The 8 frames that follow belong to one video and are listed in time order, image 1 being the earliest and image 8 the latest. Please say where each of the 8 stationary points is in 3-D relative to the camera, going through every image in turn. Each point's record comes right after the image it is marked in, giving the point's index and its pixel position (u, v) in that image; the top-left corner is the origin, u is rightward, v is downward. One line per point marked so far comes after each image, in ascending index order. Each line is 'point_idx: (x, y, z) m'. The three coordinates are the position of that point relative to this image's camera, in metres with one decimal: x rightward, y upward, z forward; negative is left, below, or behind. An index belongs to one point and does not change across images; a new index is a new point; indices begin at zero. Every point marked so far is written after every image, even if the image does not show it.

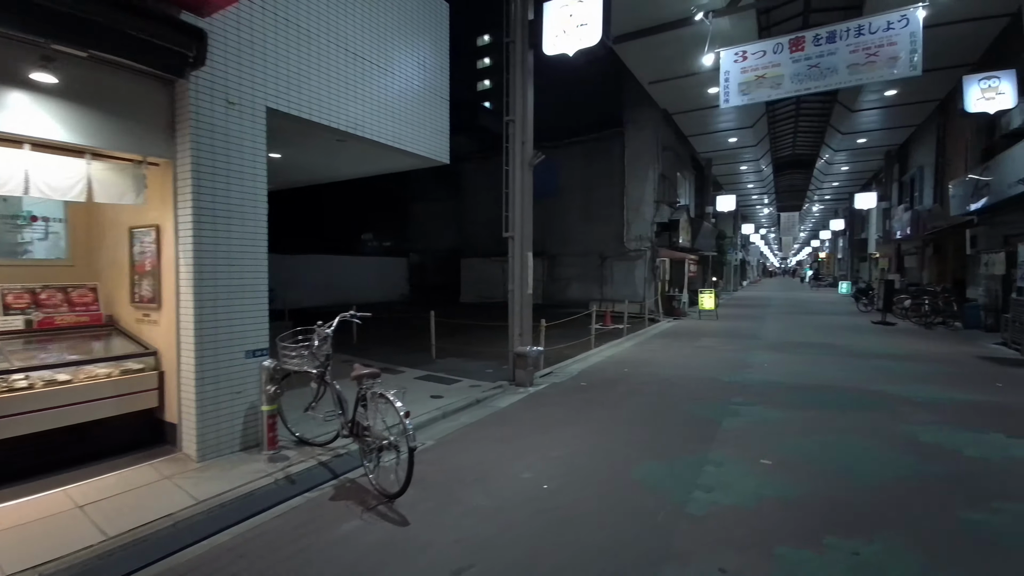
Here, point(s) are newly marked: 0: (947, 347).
0: (+10.9, -1.5, +12.0) m
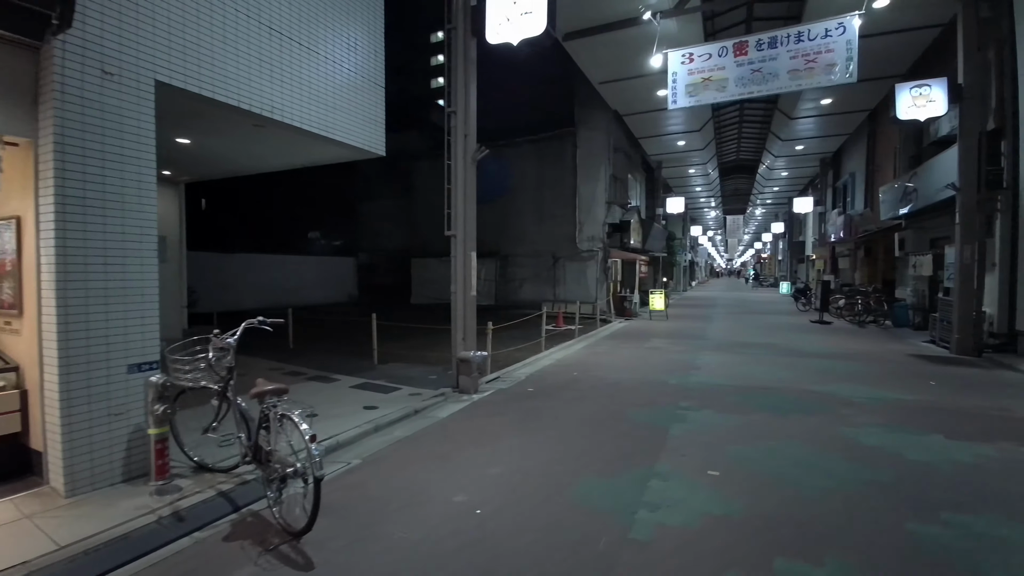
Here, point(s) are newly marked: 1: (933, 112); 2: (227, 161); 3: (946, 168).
0: (+9.6, -1.5, +12.5) m
1: (+9.7, +4.0, +11.0) m
2: (-4.7, +2.1, +7.9) m
3: (+11.1, +3.1, +12.2) m
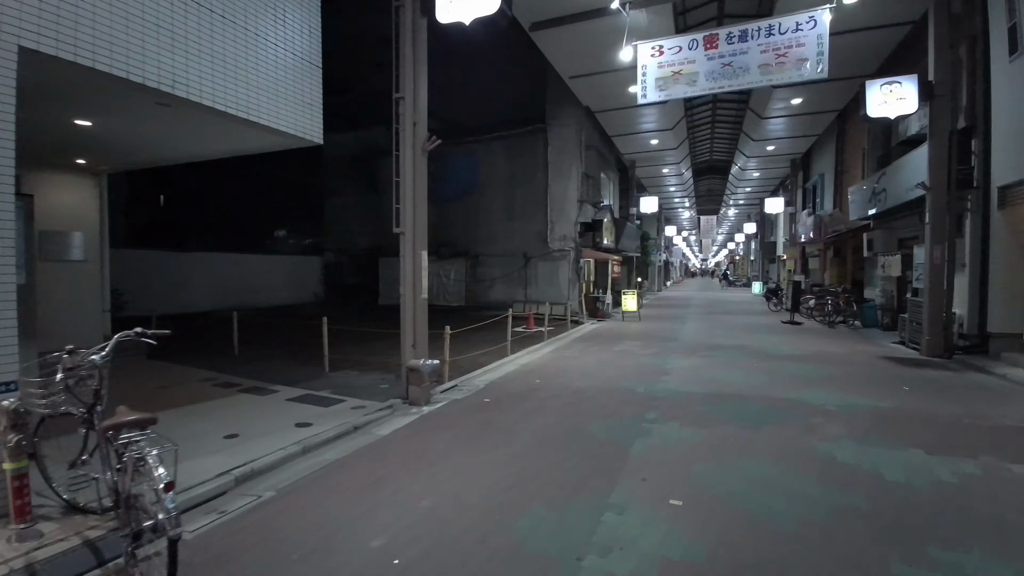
0: (+8.7, -1.5, +12.3) m
1: (+8.8, +4.0, +10.8) m
2: (-5.4, +2.1, +7.1) m
3: (+10.2, +3.1, +12.1) m
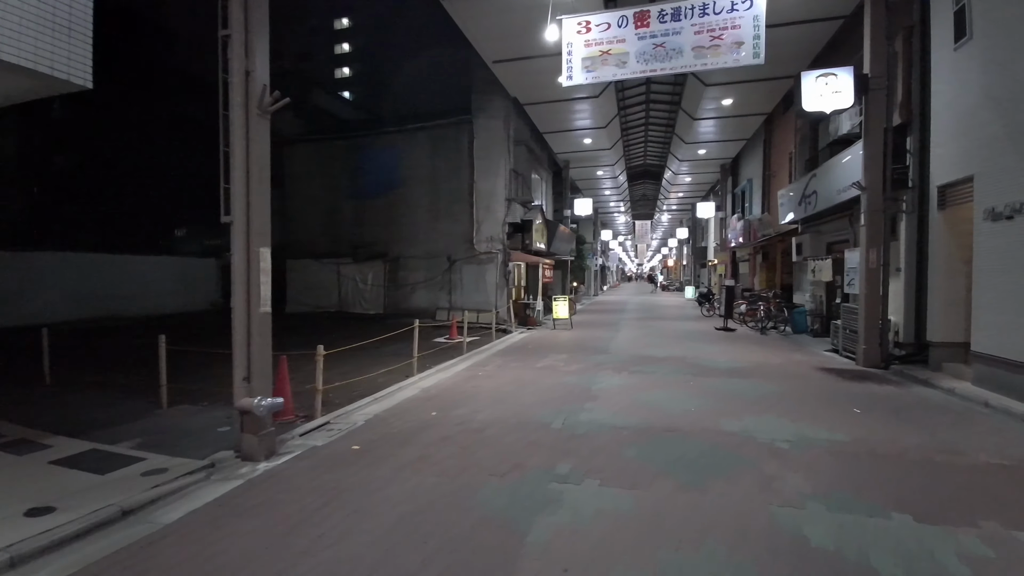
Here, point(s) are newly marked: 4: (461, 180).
0: (+6.6, -1.6, +11.5) m
1: (+6.9, +3.9, +10.1) m
2: (-6.7, +2.0, +4.7) m
3: (+8.2, +3.0, +11.6) m
4: (-1.9, +4.2, +18.4) m
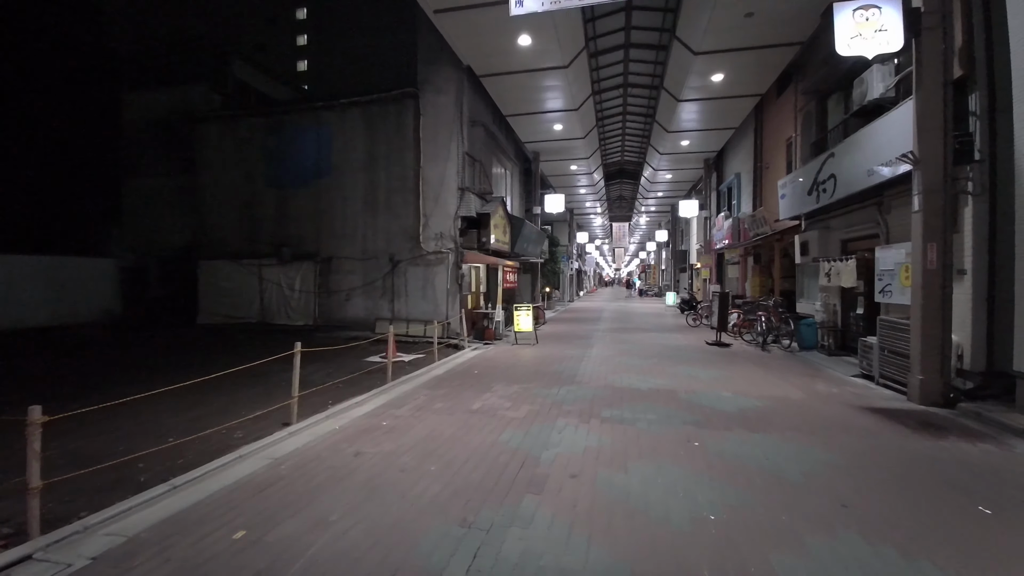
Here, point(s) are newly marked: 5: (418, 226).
0: (+5.4, -1.8, +8.8) m
1: (+5.8, +3.7, +7.4) m
2: (-7.6, +1.9, +1.4) m
3: (+7.0, +2.8, +9.0) m
4: (-3.4, +4.0, +15.3) m
5: (-3.0, +2.0, +15.1) m
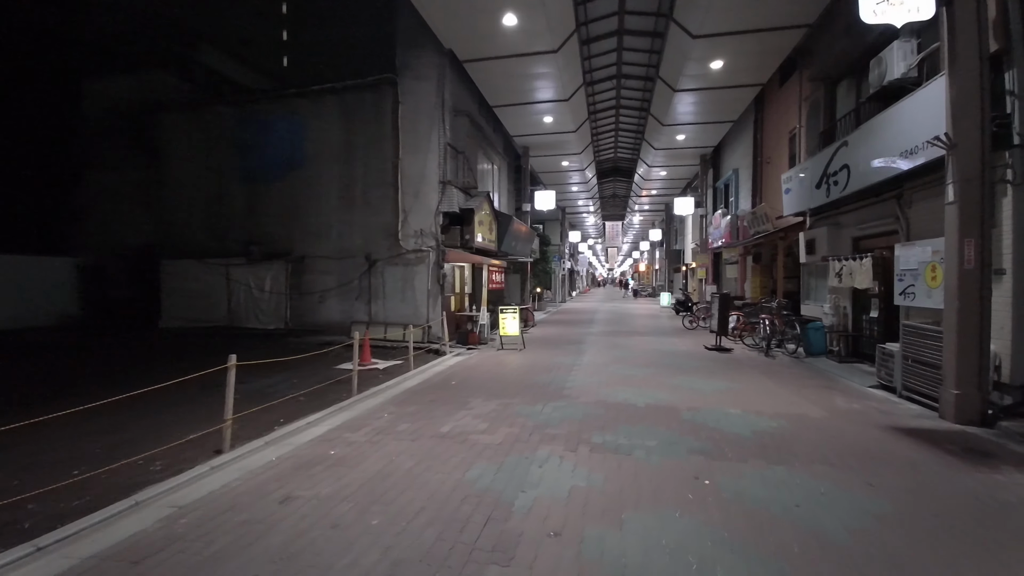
0: (+5.1, -1.8, +7.9) m
1: (+5.5, +3.7, +6.5) m
2: (-7.9, +1.9, +0.3) m
3: (+6.6, +2.8, +8.1) m
4: (-3.8, +3.9, +14.3) m
5: (-3.4, +2.0, +14.0) m
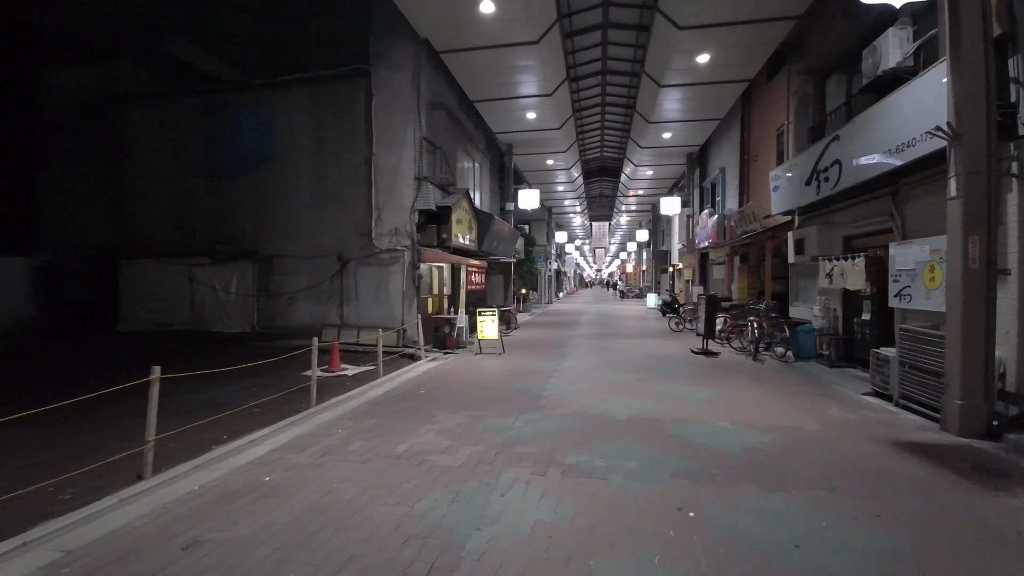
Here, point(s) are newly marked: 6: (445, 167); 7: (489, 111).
0: (+4.7, -1.8, +7.3) m
1: (+5.1, +3.7, +6.0) m
2: (-8.1, +1.8, -0.5) m
3: (+6.2, +2.7, +7.6) m
4: (-4.4, +3.9, +13.5) m
5: (-4.0, +1.9, +13.3) m
6: (-2.2, +3.9, +15.5) m
7: (-0.9, +6.9, +18.6) m
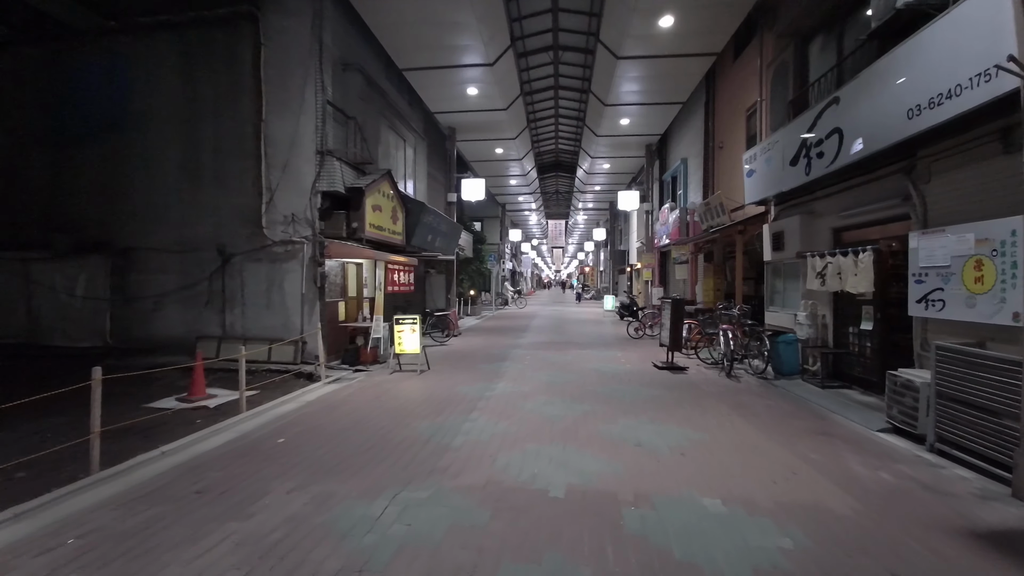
0: (+3.5, -1.9, +5.3) m
1: (+4.0, +3.7, +4.0) m
2: (-8.6, +1.8, -3.6) m
3: (+5.0, +2.7, +5.7) m
4: (-6.1, +3.9, +10.7) m
5: (-5.6, +1.9, +10.6) m
6: (-4.0, +3.9, +12.9) m
7: (-3.0, +6.8, +16.0) m
